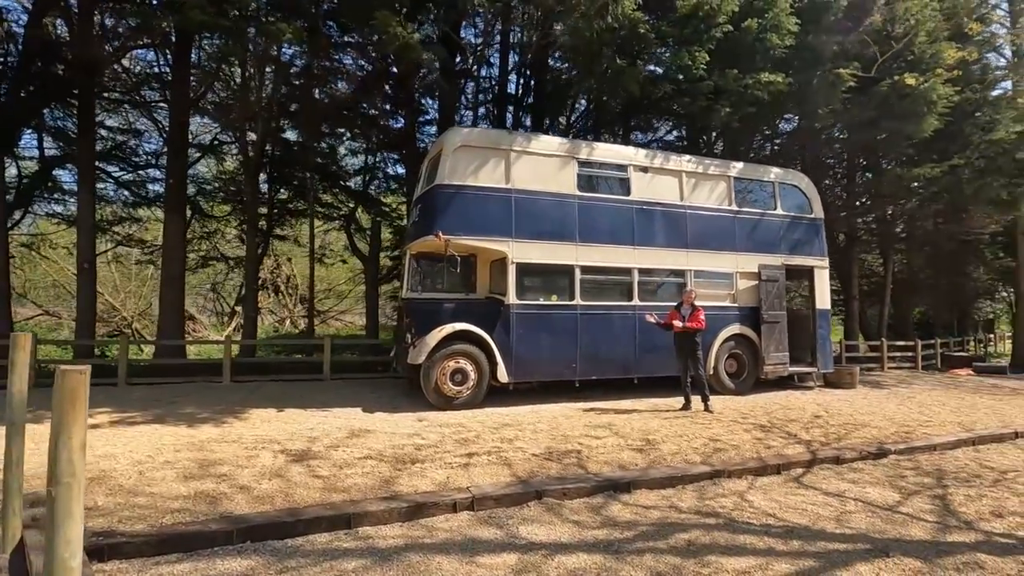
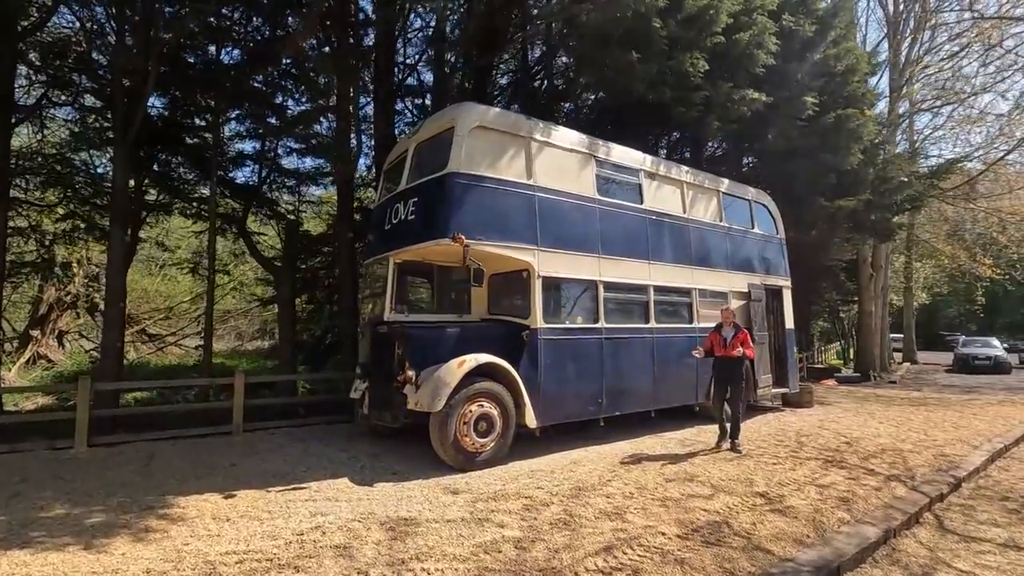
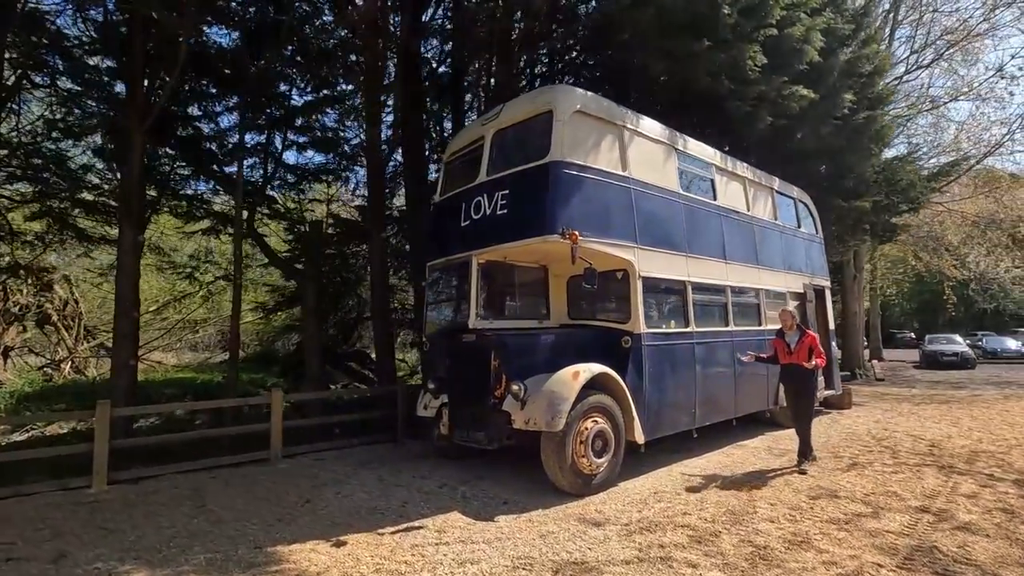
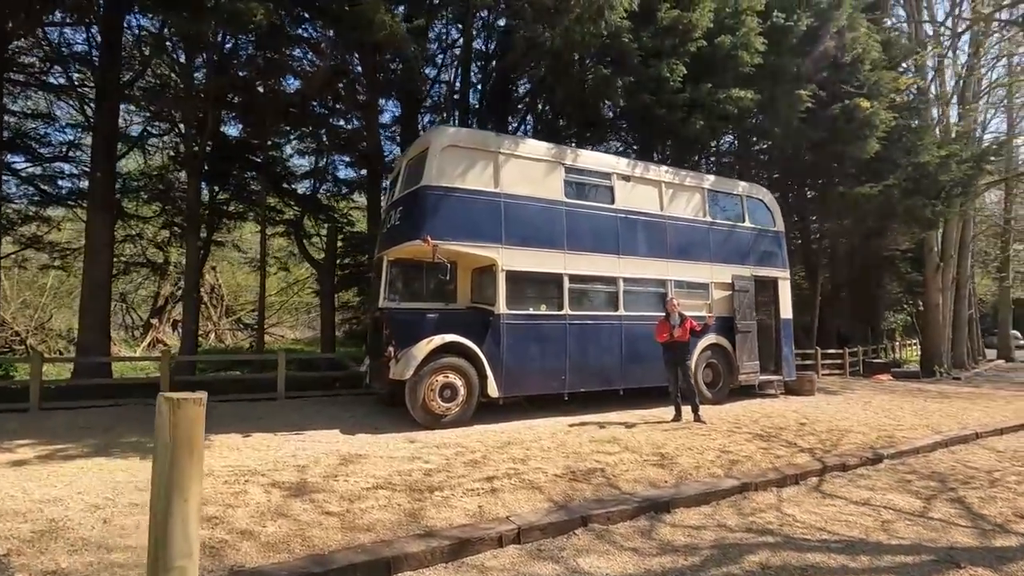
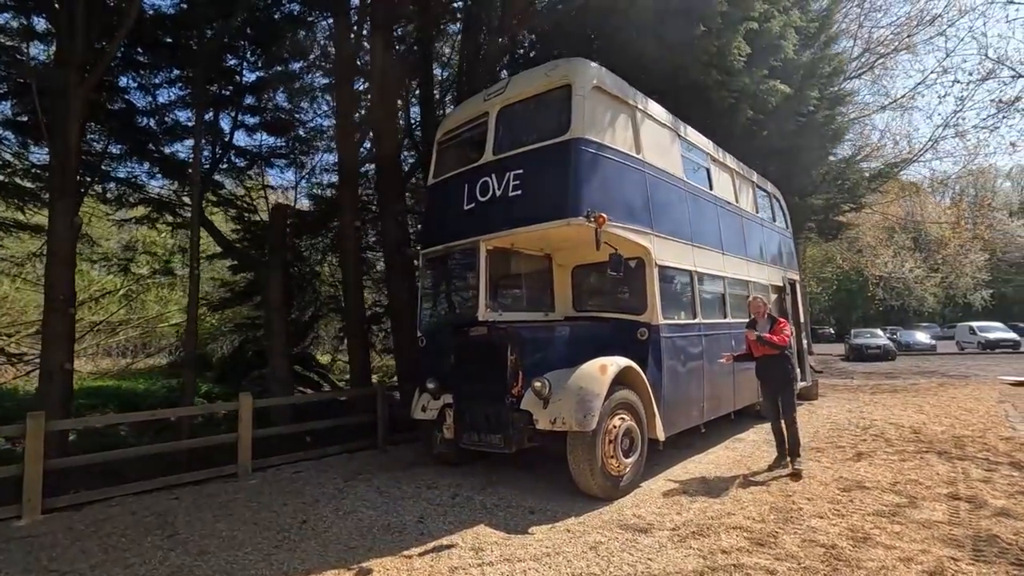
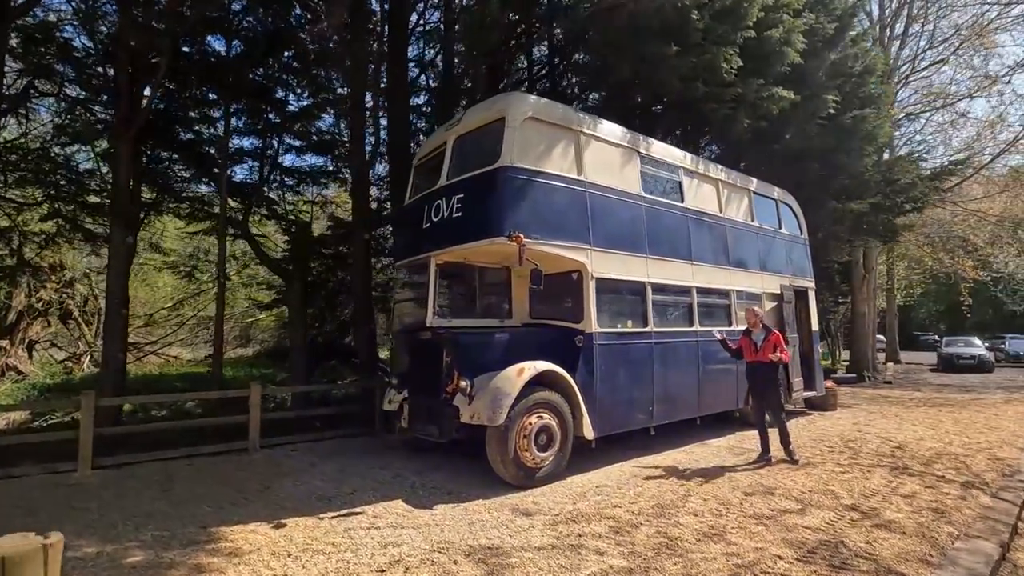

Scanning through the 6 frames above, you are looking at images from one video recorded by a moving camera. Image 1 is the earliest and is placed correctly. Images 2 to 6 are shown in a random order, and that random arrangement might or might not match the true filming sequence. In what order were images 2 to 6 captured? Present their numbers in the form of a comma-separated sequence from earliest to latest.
4, 2, 6, 3, 5
